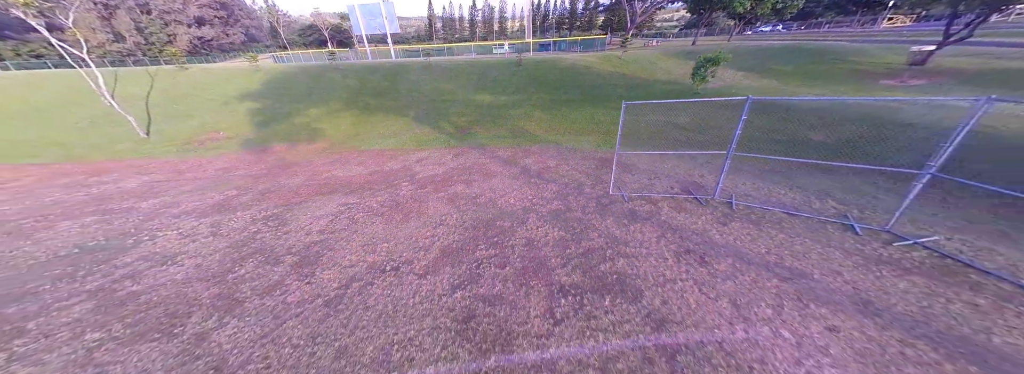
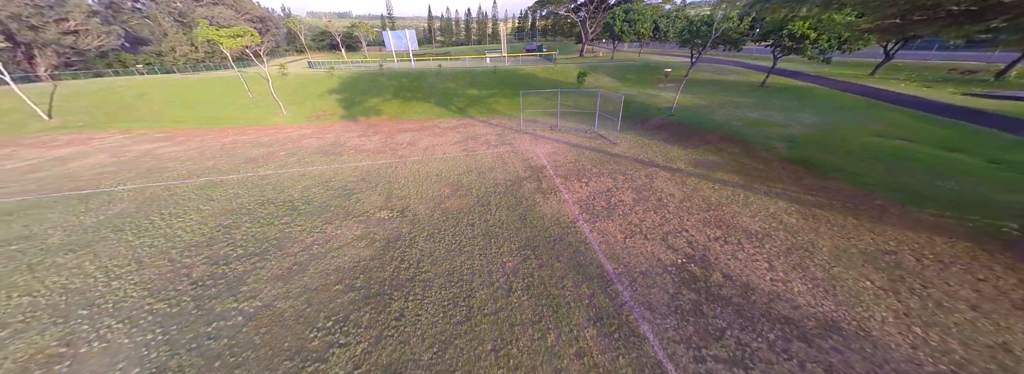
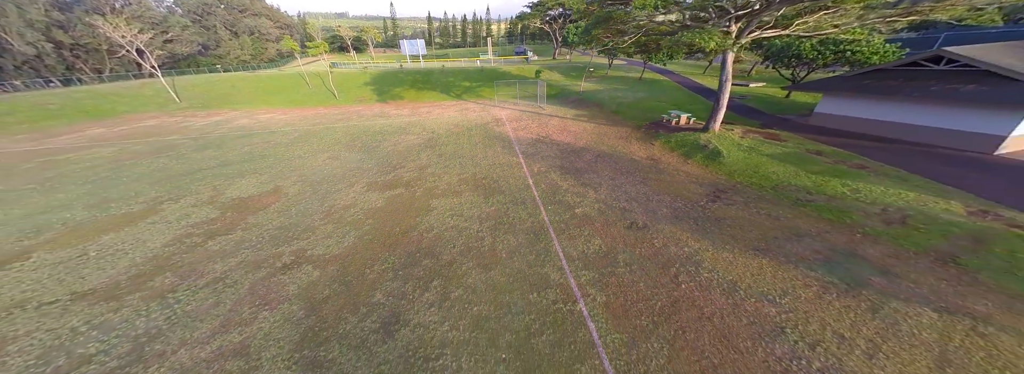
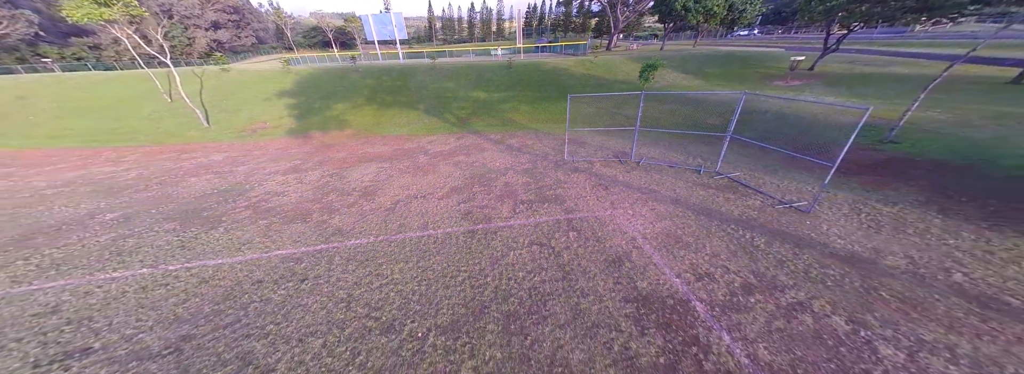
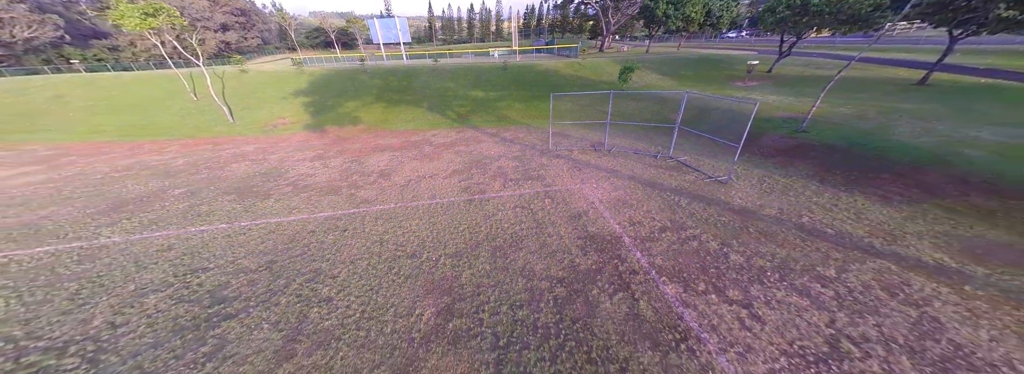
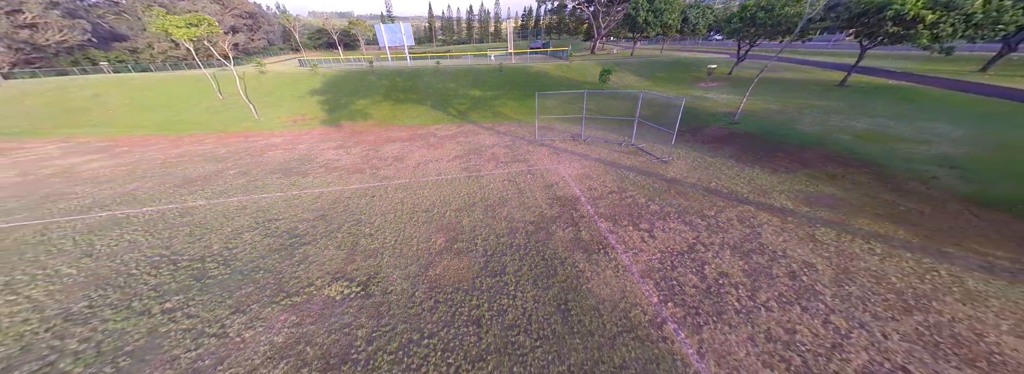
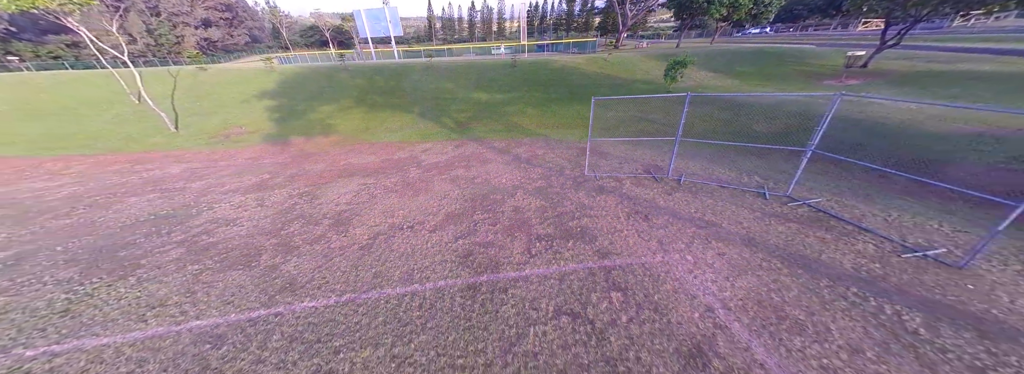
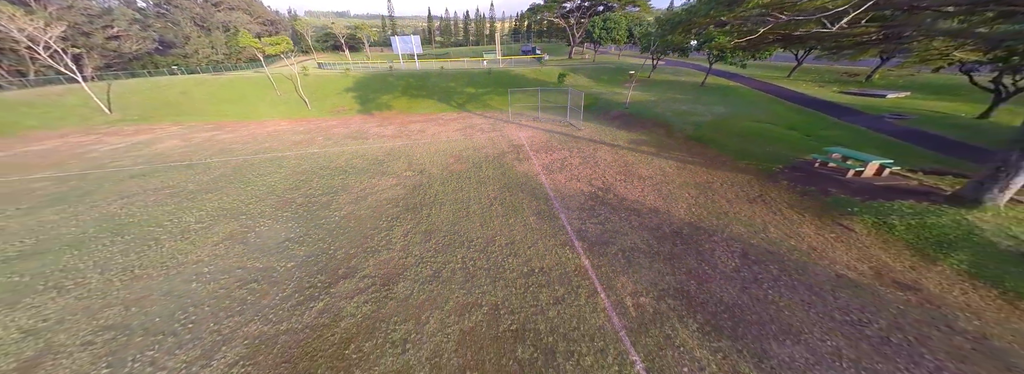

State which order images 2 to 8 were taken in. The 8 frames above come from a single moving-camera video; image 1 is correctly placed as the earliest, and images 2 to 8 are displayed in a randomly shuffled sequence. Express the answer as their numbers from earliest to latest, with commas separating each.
7, 4, 5, 6, 2, 8, 3
